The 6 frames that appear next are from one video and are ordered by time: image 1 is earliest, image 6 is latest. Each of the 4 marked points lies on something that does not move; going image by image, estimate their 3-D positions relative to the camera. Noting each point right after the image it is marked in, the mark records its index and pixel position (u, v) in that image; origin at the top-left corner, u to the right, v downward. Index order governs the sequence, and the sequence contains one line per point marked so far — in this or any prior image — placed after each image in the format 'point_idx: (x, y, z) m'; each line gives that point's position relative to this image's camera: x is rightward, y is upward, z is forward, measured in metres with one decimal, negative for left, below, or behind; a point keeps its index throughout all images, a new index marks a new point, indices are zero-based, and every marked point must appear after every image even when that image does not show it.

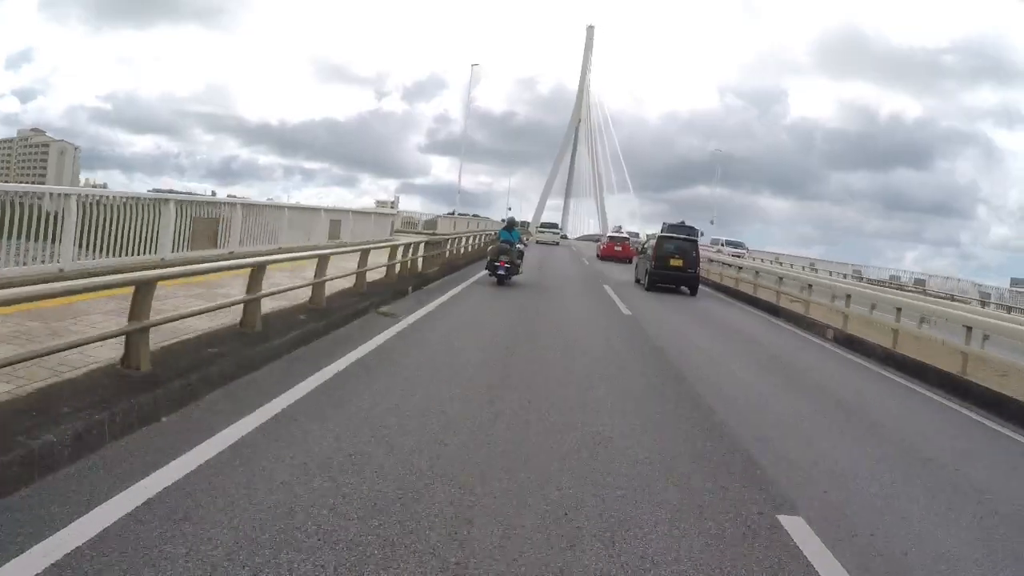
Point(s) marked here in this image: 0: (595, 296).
0: (+1.9, -0.2, +18.7) m
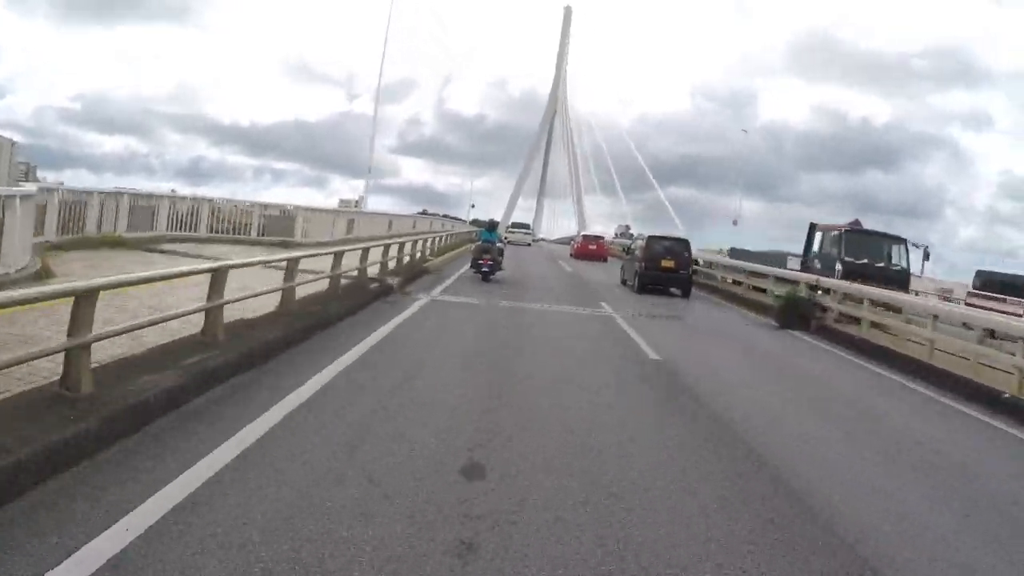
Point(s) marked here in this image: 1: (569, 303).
0: (+1.3, -0.2, +18.0) m
1: (+1.2, -0.3, +17.5) m
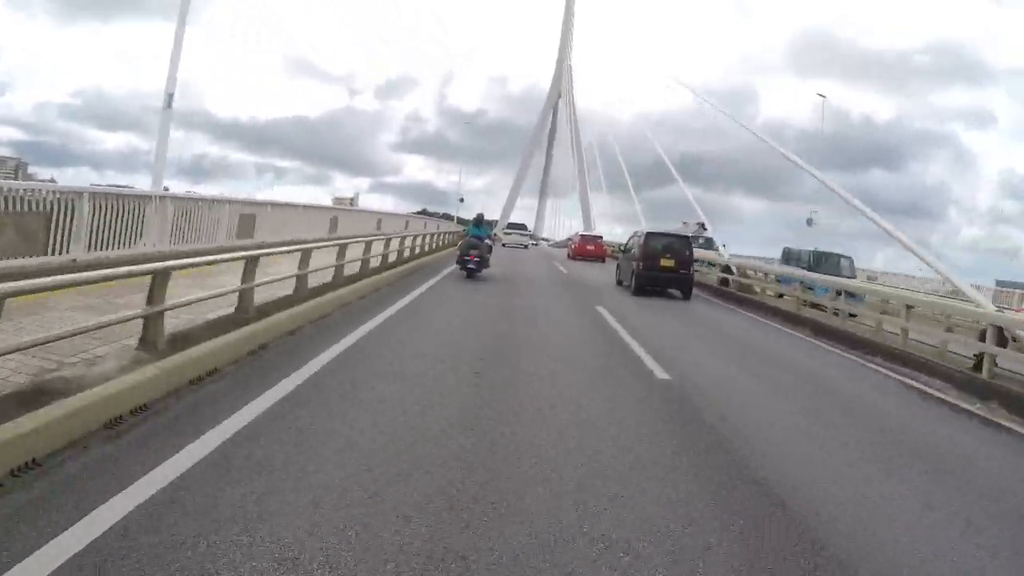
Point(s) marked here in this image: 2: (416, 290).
0: (+1.2, -0.2, +17.4) m
1: (+1.1, -0.3, +16.9) m
2: (-1.8, 0.0, +17.3) m
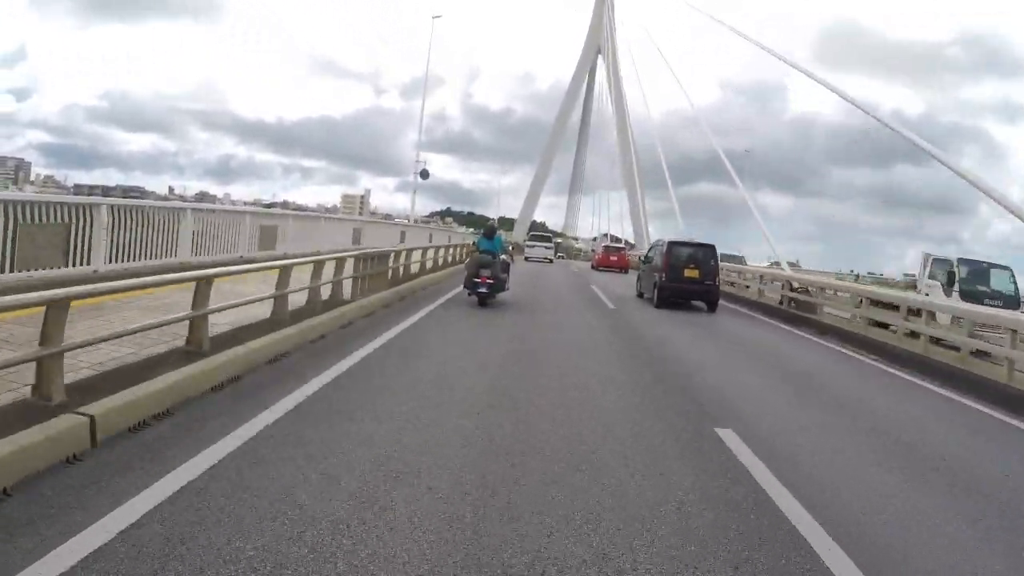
0: (+1.6, -0.4, +15.9) m
1: (+1.4, -0.5, +15.4) m
2: (-1.4, -0.2, +15.9) m
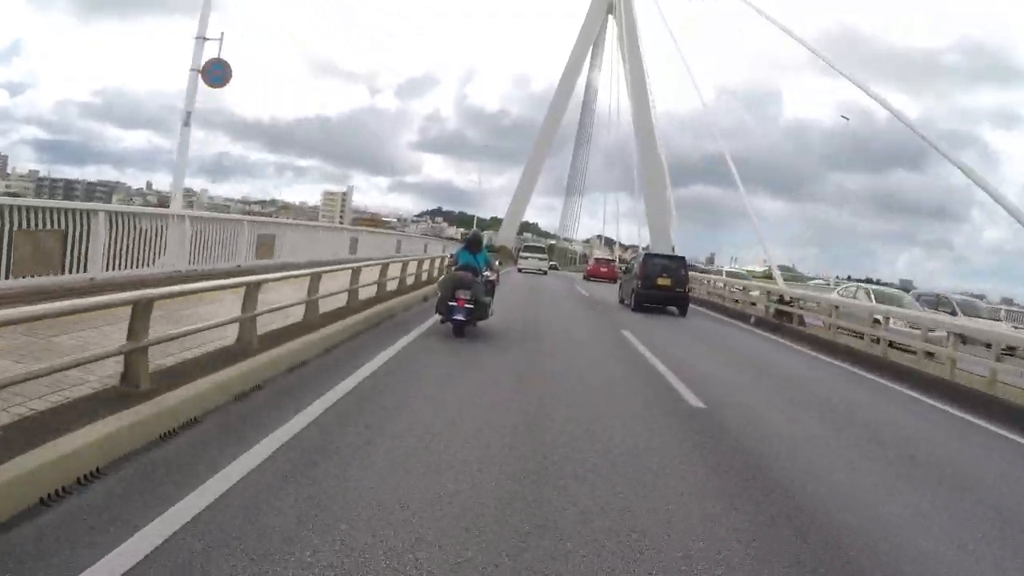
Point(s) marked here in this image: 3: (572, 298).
0: (+1.6, -0.7, +14.1) m
1: (+1.4, -0.8, +13.6) m
2: (-1.5, -0.5, +14.0) m
3: (+1.4, -0.2, +19.7) m
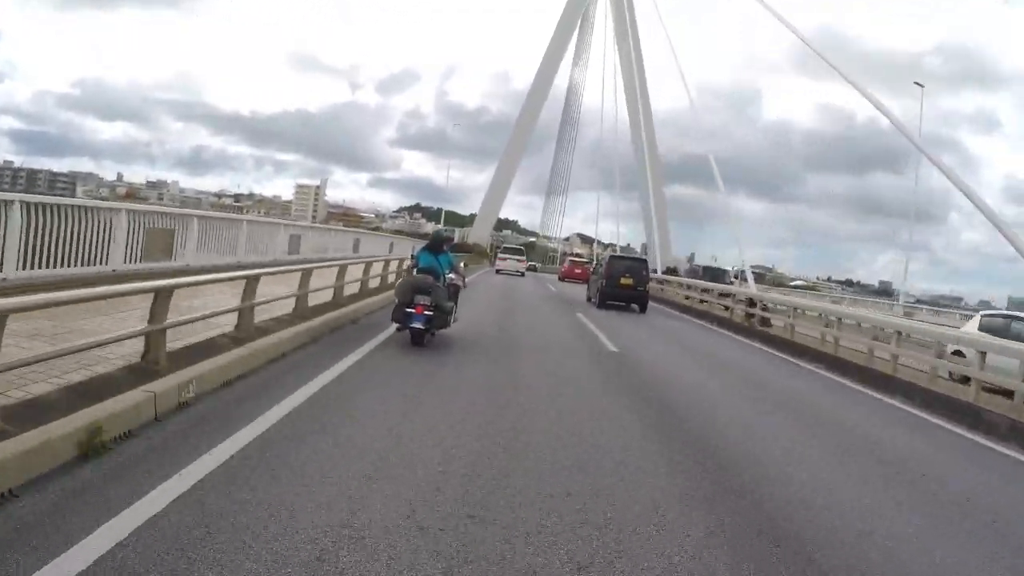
0: (+1.0, -0.7, +13.9) m
1: (+0.9, -0.8, +13.4) m
2: (-2.0, -0.5, +13.8) m
3: (+0.8, -0.2, +19.5) m
